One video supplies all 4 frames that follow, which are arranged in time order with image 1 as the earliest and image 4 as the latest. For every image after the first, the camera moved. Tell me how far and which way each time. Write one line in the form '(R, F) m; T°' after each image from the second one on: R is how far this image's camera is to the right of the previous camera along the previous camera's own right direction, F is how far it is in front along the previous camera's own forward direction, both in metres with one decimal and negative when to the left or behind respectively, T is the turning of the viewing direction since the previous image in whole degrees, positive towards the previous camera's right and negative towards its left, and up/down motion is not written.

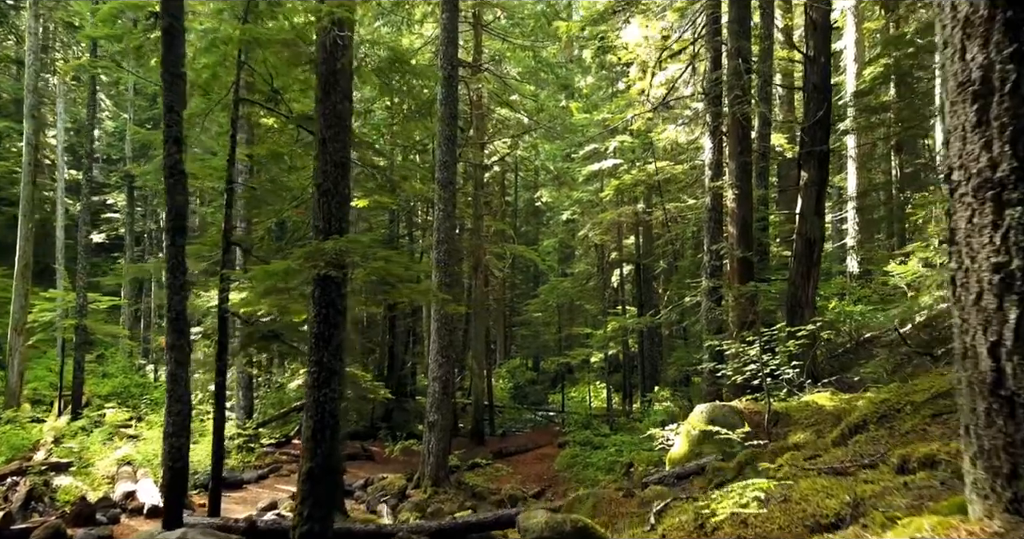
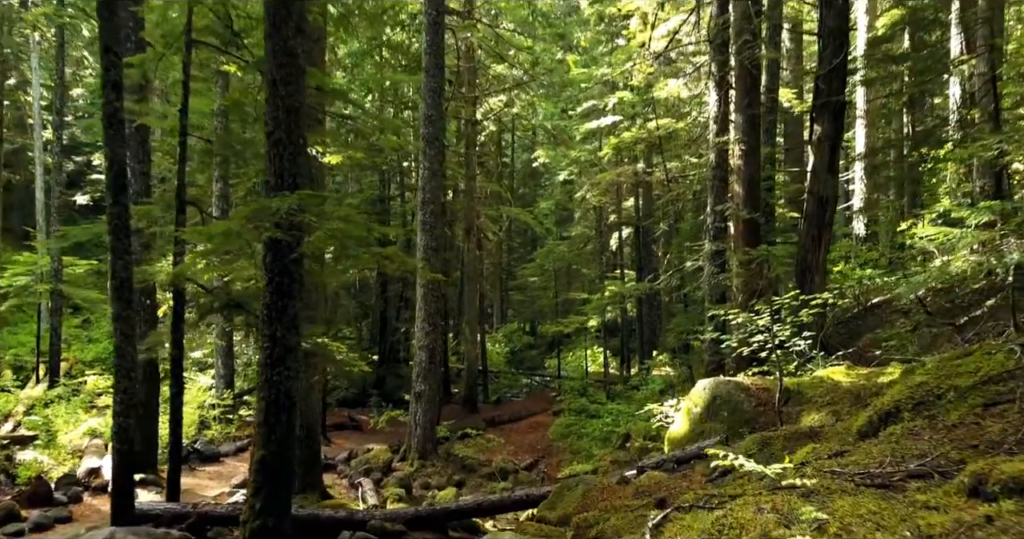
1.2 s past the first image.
(+0.2, +0.8) m; 0°
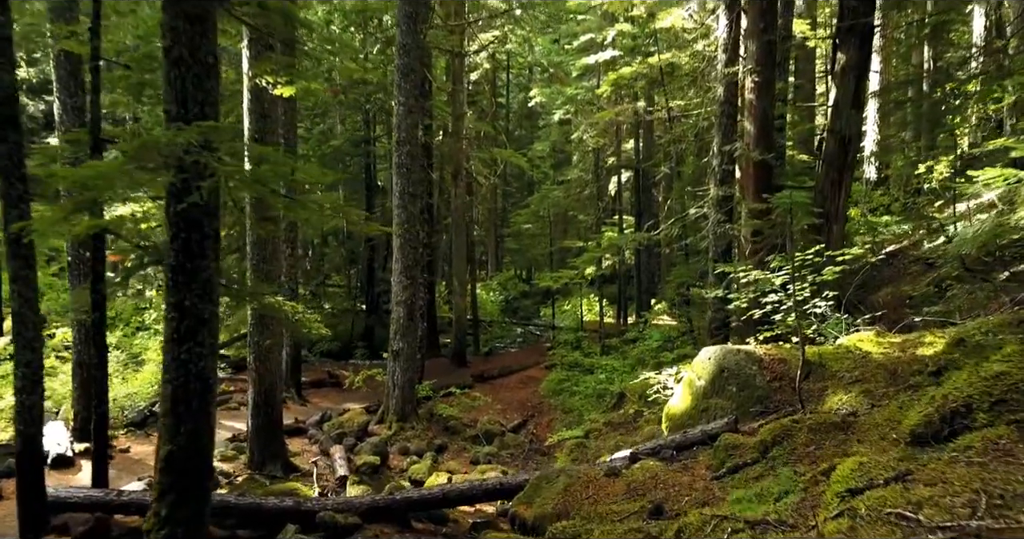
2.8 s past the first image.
(+0.2, +1.1) m; 0°
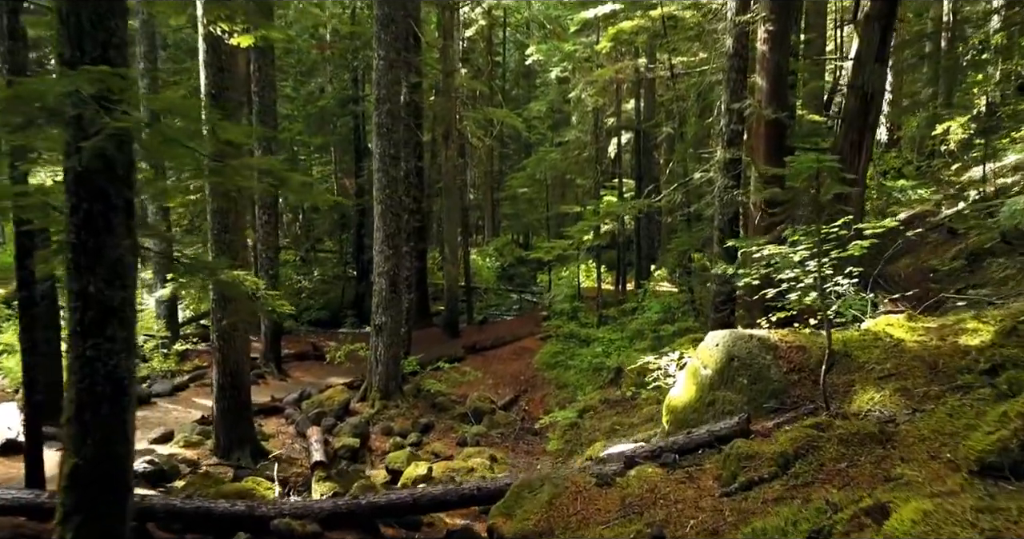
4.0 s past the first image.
(+0.1, +0.8) m; 0°
